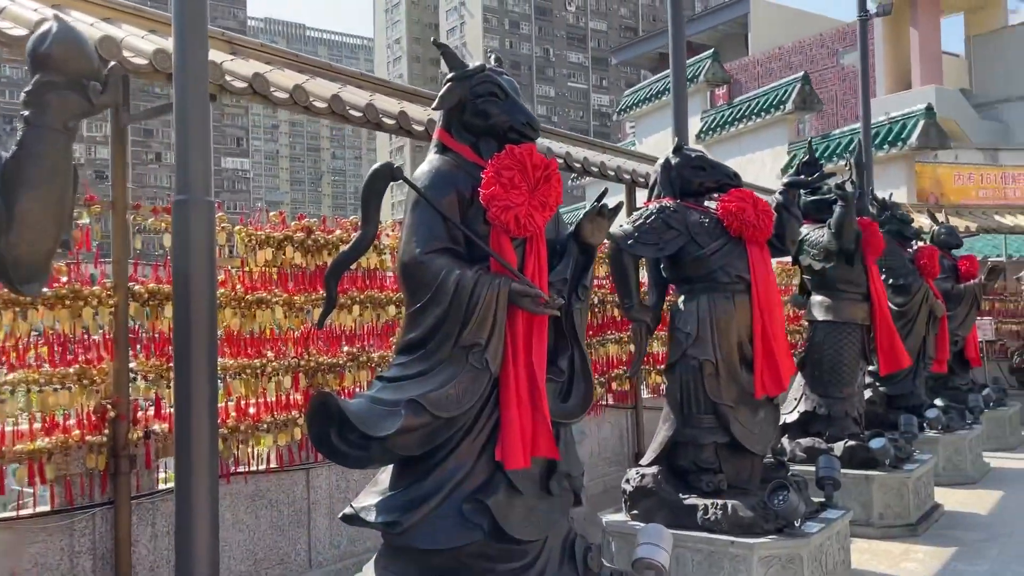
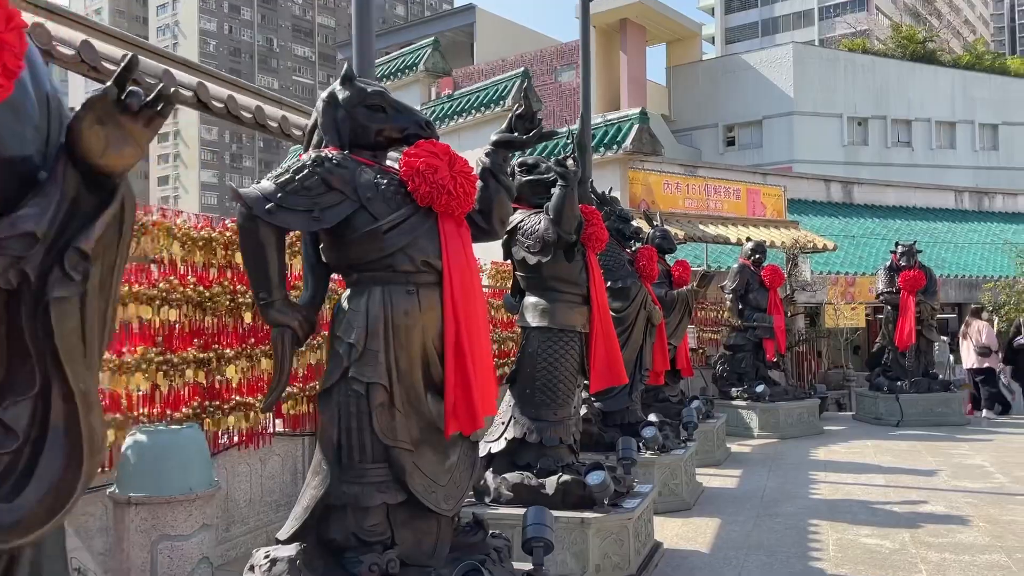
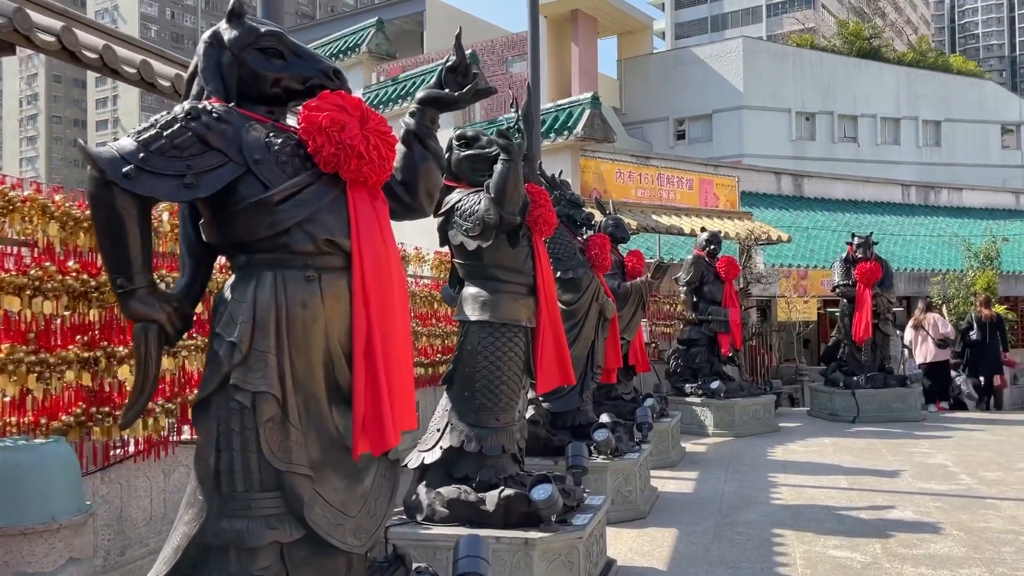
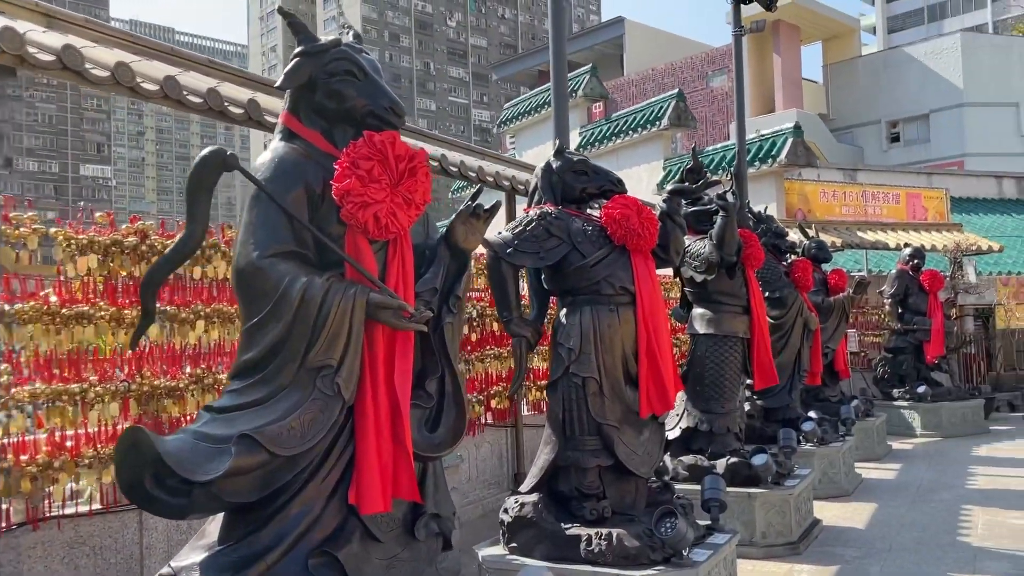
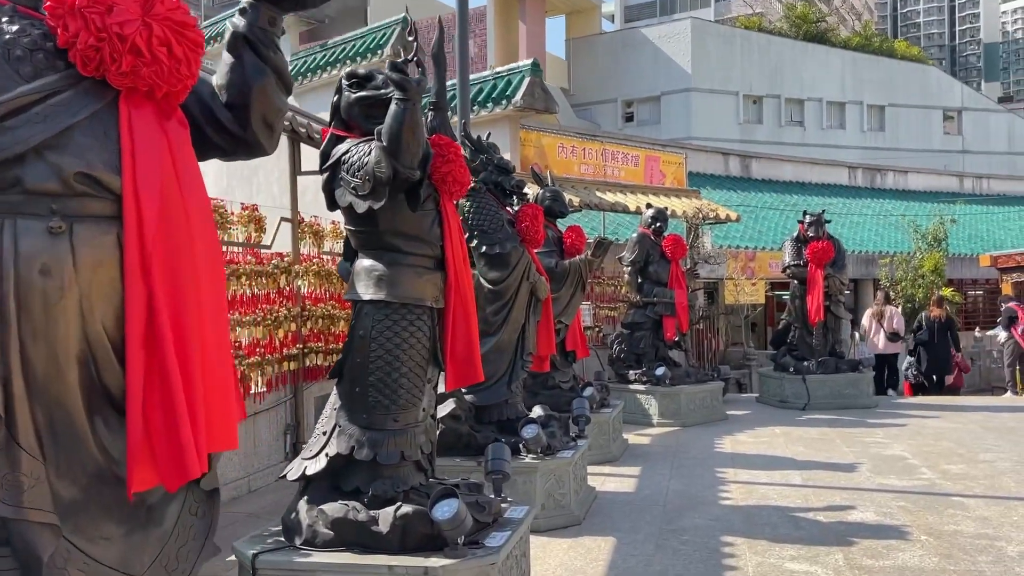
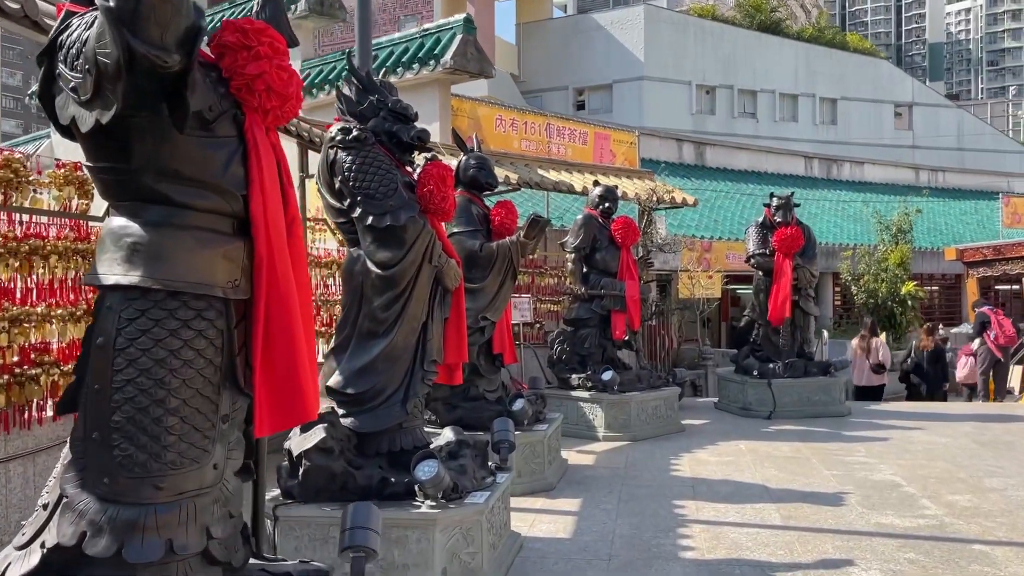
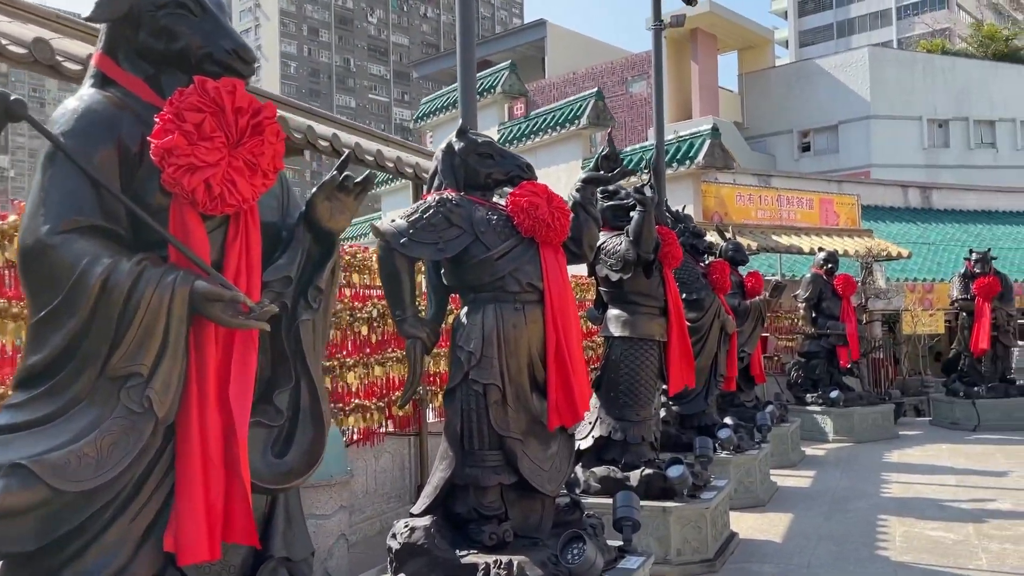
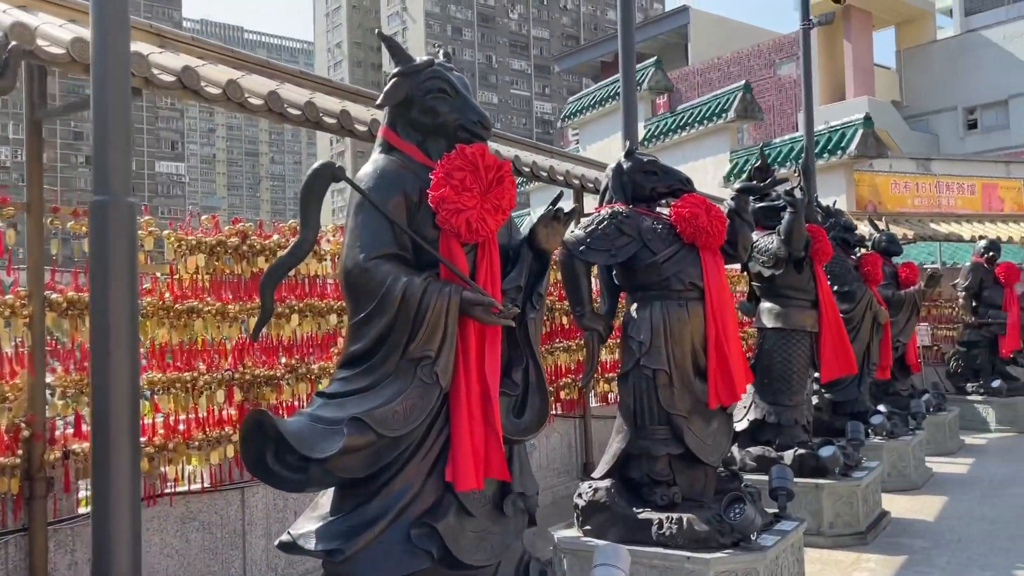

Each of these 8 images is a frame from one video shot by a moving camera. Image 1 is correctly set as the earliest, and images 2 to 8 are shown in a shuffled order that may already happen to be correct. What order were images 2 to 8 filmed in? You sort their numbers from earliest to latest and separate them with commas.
8, 4, 7, 2, 3, 5, 6
